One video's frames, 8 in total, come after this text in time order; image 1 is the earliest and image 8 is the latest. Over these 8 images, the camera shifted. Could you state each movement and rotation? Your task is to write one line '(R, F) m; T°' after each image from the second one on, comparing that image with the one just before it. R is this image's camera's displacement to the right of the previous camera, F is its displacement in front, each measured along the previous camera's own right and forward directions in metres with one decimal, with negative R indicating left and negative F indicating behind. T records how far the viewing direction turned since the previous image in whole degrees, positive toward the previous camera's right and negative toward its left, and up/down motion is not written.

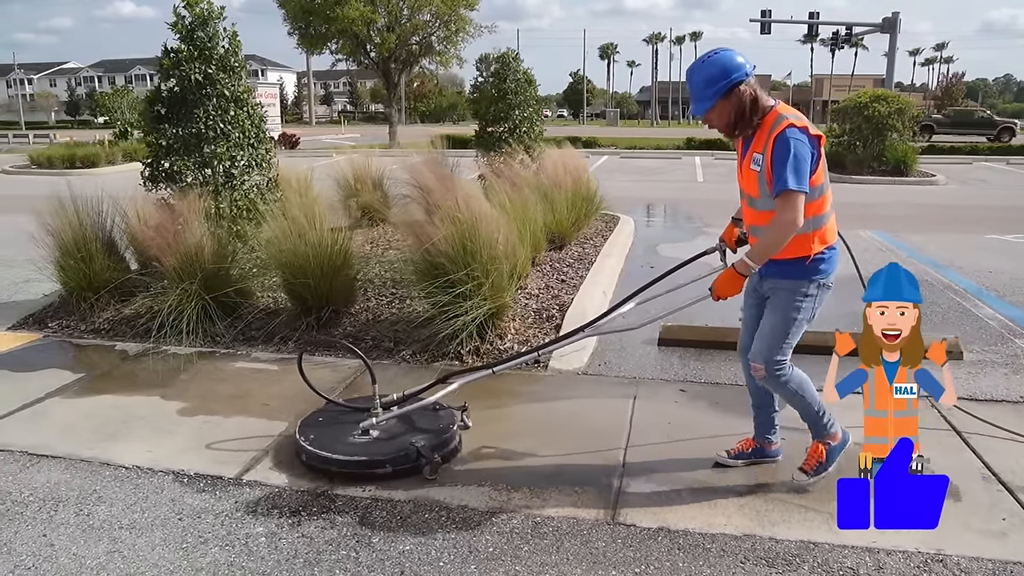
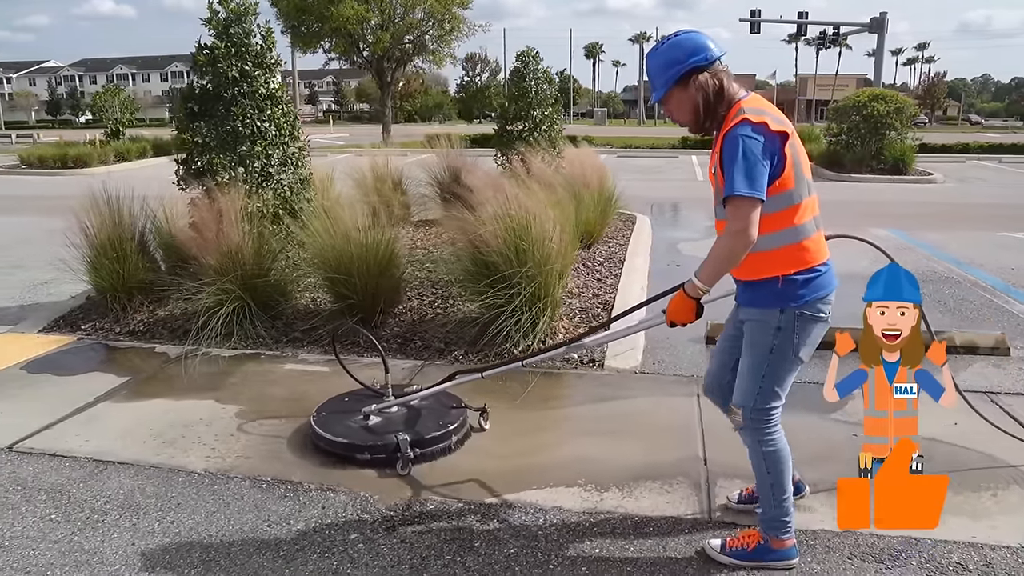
(-0.4, +0.1) m; +1°
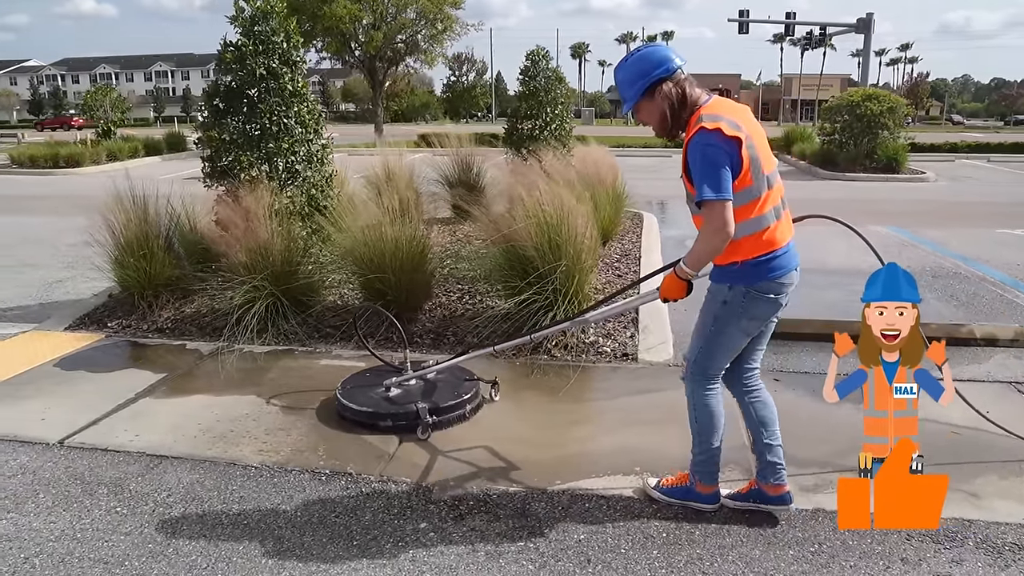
(-0.3, 0.0) m; +1°
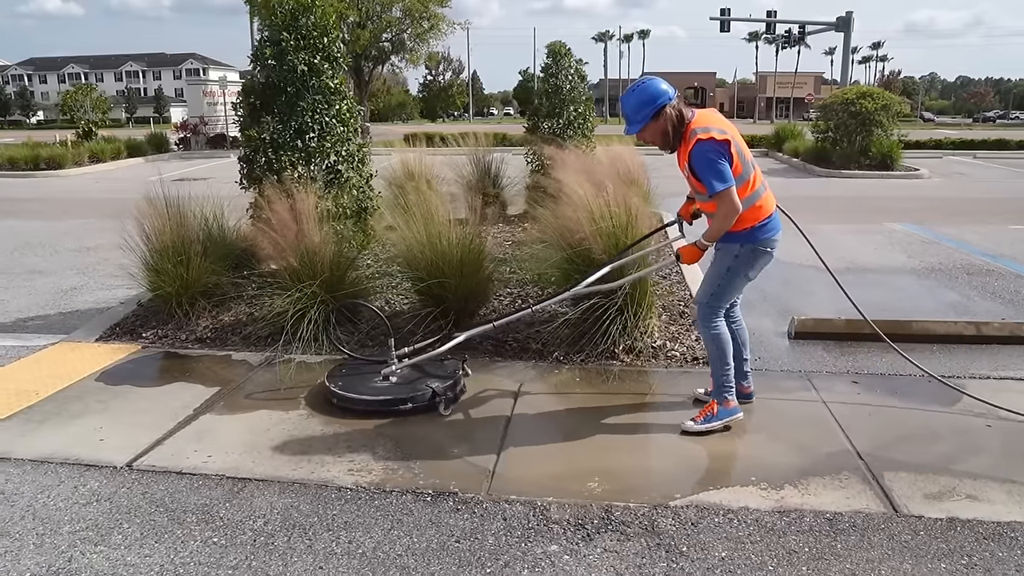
(-0.6, +0.2) m; +2°
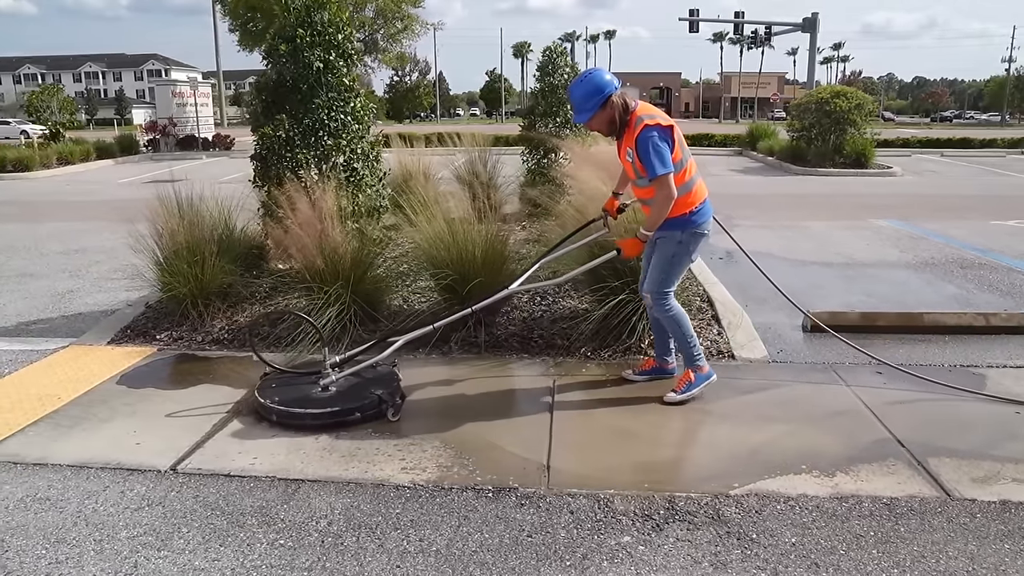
(-0.4, 0.0) m; +2°
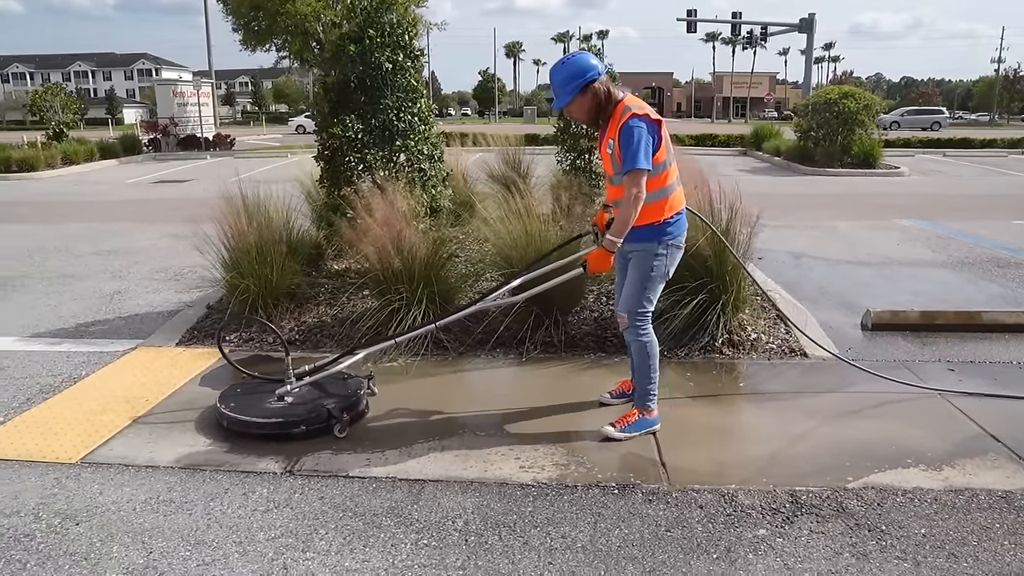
(-0.5, 0.0) m; +1°
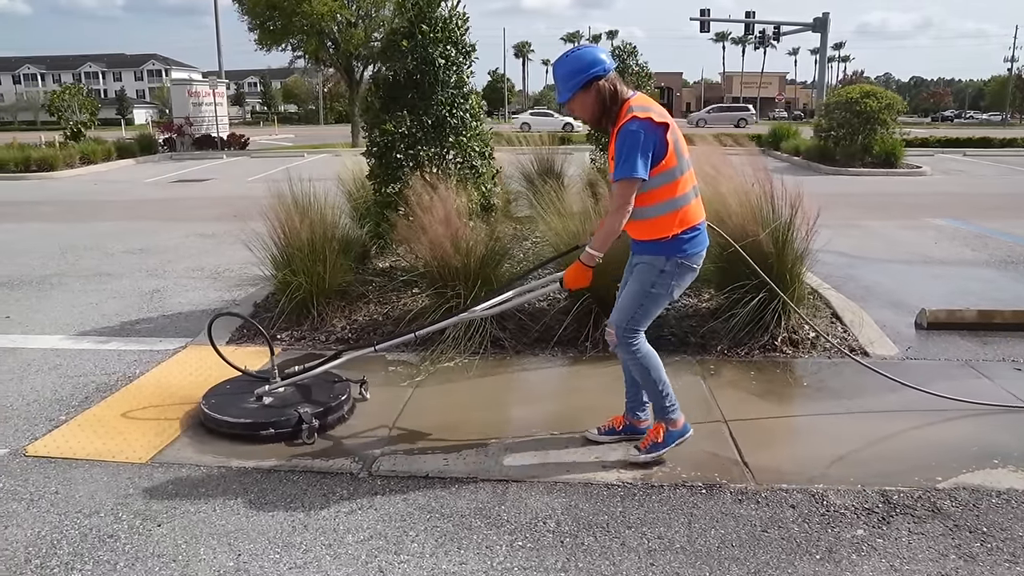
(-0.3, +0.1) m; 0°
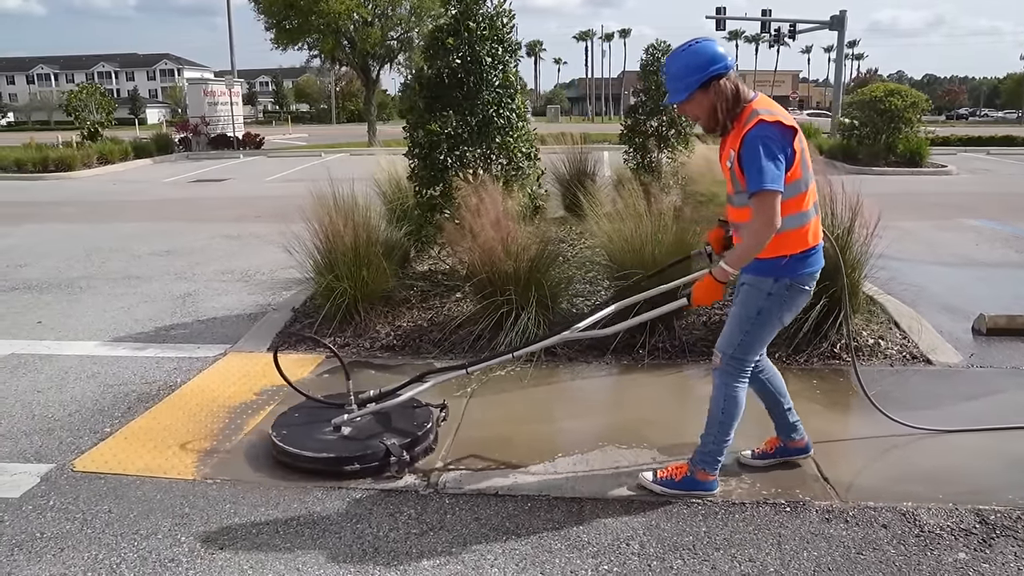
(-0.3, +0.2) m; -1°
